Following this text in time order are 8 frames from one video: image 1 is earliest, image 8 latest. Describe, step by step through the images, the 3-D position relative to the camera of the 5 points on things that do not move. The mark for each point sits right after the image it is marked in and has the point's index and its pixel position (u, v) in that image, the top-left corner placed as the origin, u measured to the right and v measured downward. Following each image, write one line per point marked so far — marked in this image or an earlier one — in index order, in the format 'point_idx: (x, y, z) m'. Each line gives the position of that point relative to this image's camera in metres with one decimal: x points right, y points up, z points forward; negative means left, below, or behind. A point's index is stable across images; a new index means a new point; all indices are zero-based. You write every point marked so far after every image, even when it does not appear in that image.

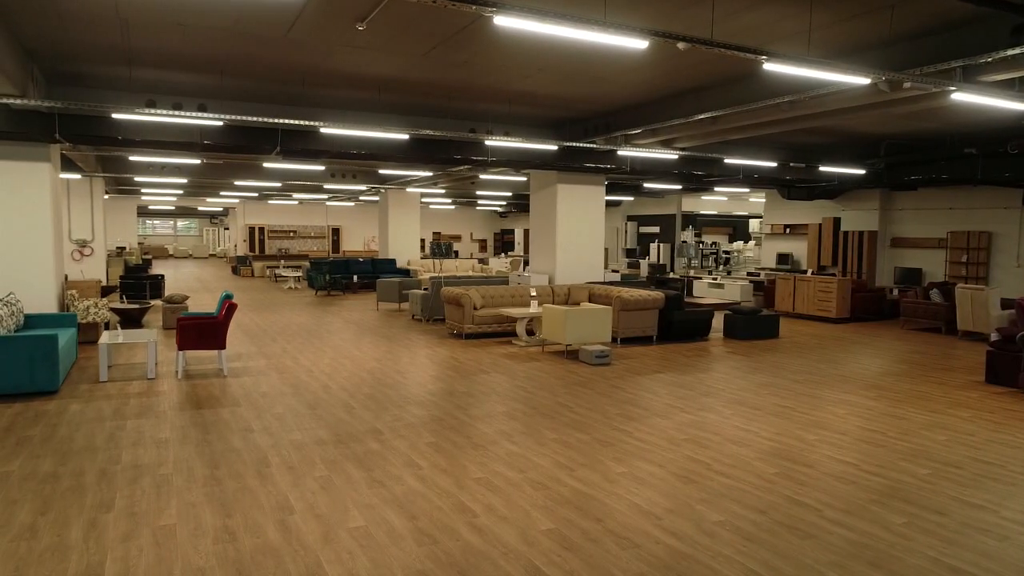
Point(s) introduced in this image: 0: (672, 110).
0: (+1.9, +2.1, +8.5) m
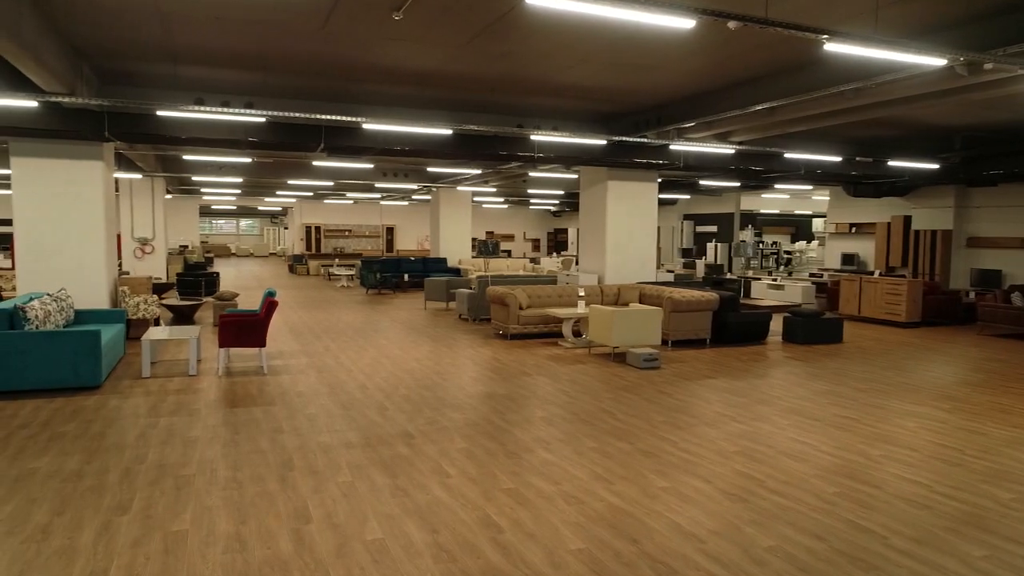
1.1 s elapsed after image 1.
0: (+2.4, +2.1, +8.1) m
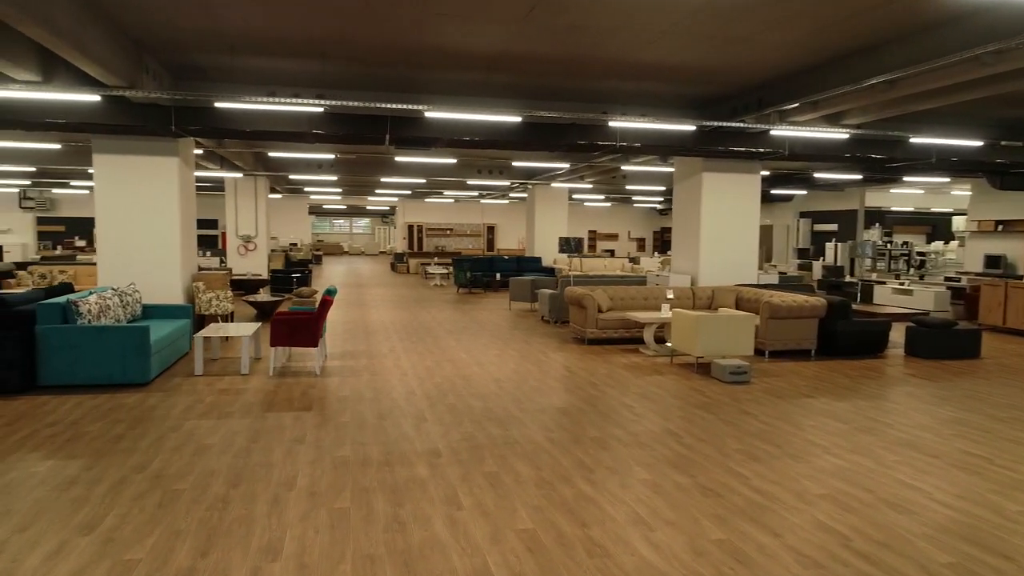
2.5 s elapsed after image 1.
0: (+3.2, +2.0, +7.0) m
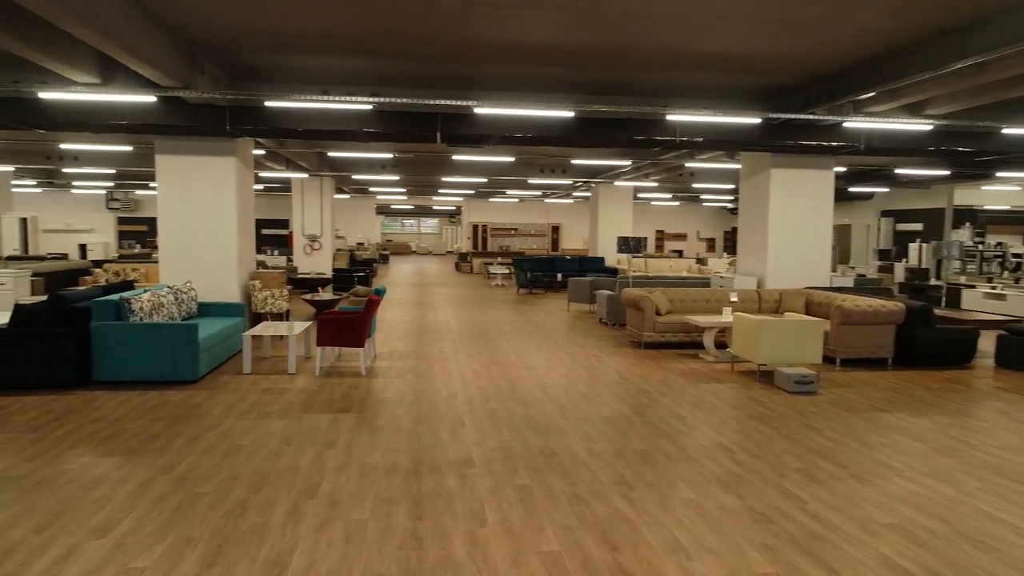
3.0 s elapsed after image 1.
0: (+3.6, +2.0, +6.4) m
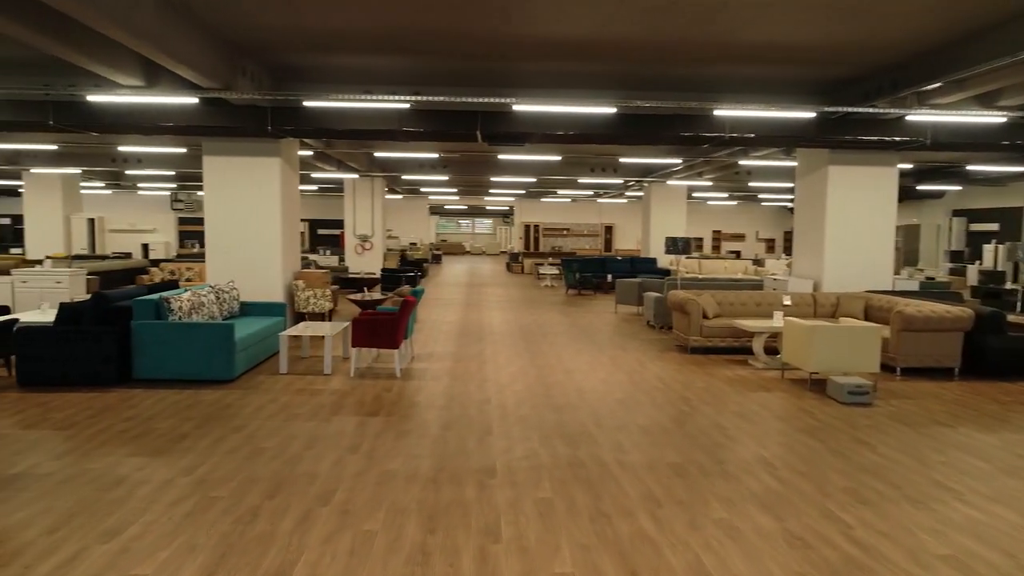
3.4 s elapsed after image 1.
0: (+3.9, +2.0, +5.9) m
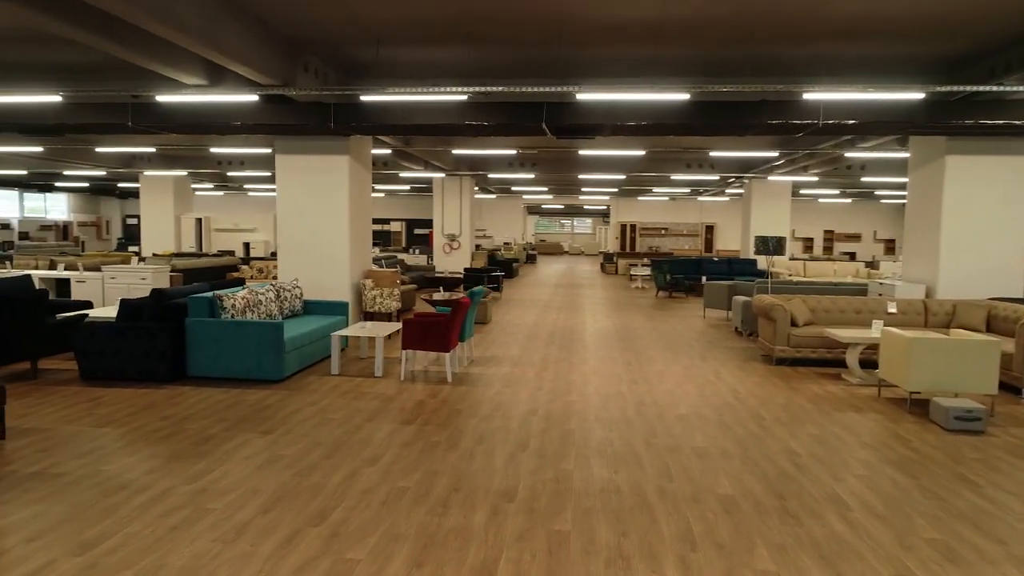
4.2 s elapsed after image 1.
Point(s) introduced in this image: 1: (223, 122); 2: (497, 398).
0: (+4.3, +1.9, +4.9) m
1: (-3.1, +1.8, +7.6) m
2: (-0.1, -0.9, +5.9) m
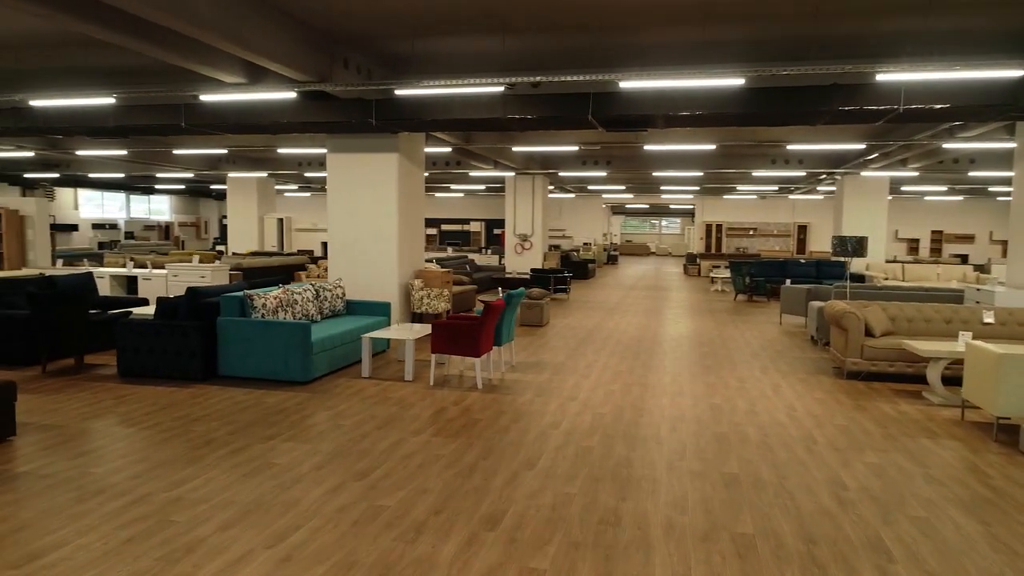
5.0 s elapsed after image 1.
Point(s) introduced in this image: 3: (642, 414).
0: (+4.4, +1.8, +3.9) m
1: (-2.6, +1.8, +7.6) m
2: (+0.1, -0.9, +5.6) m
3: (+1.0, -1.0, +5.4) m
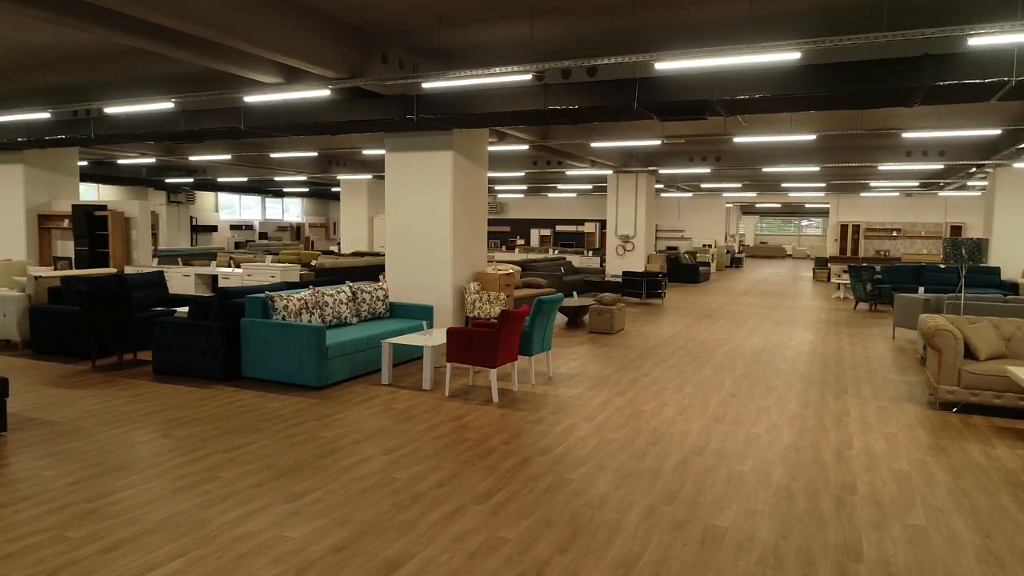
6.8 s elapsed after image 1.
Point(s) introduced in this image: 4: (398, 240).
0: (+4.1, +1.7, +2.6) m
1: (-2.1, +1.8, +7.5) m
2: (+0.1, -1.0, +5.0) m
3: (+1.0, -1.0, +4.7) m
4: (-1.4, +0.6, +8.5) m
